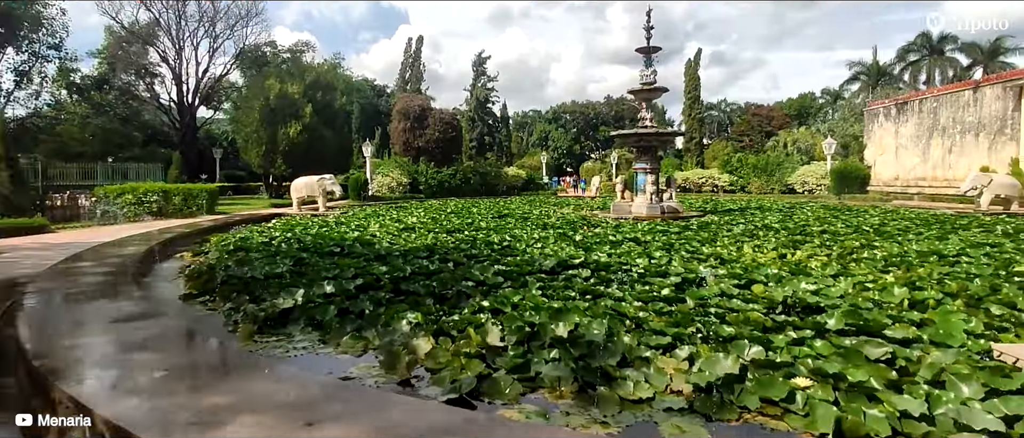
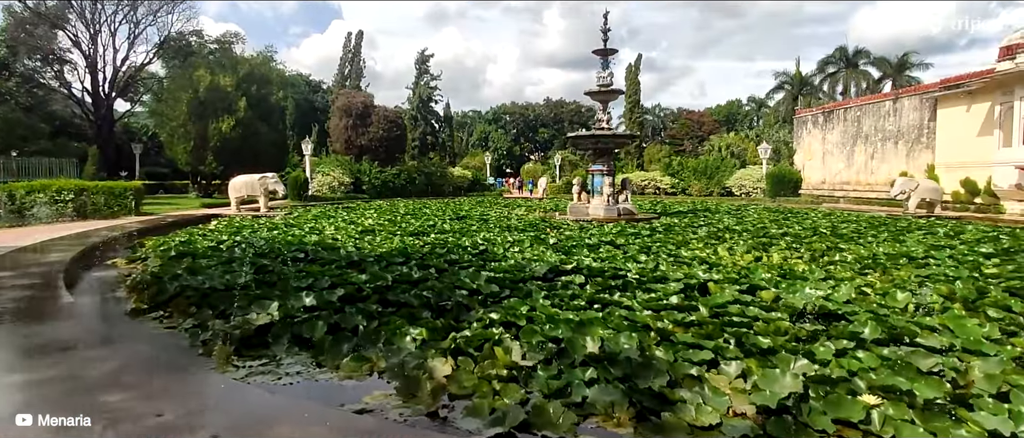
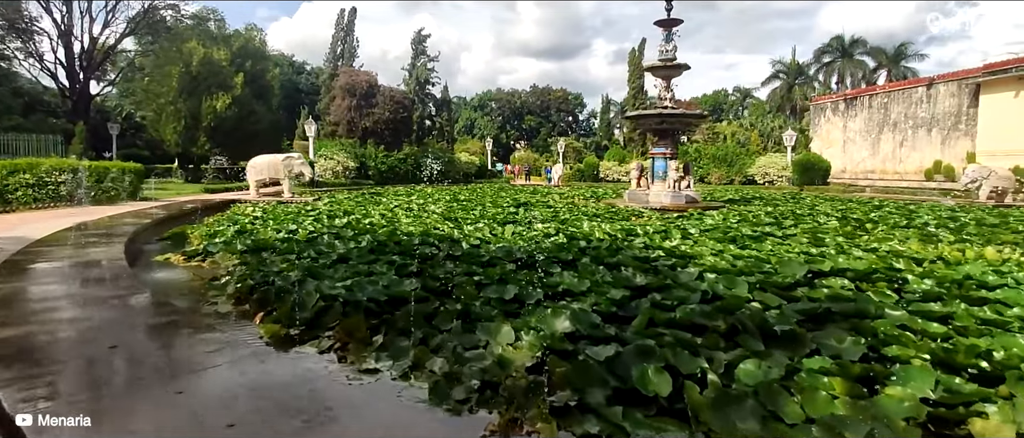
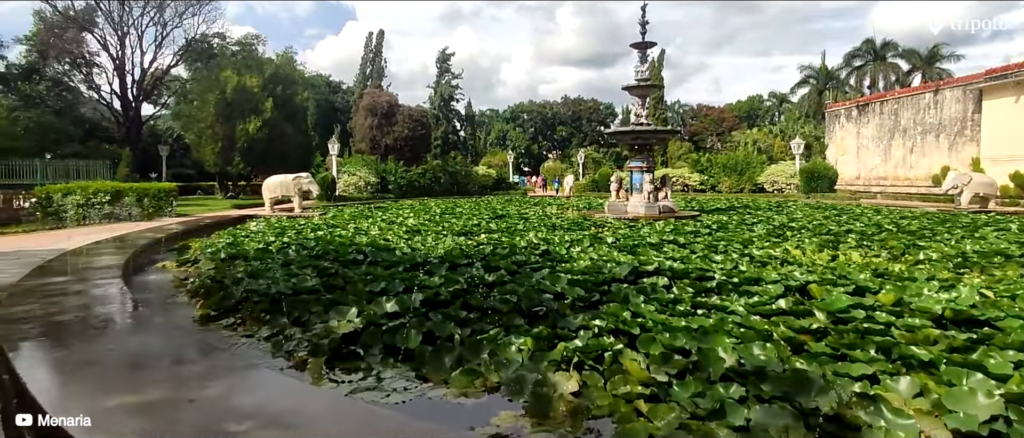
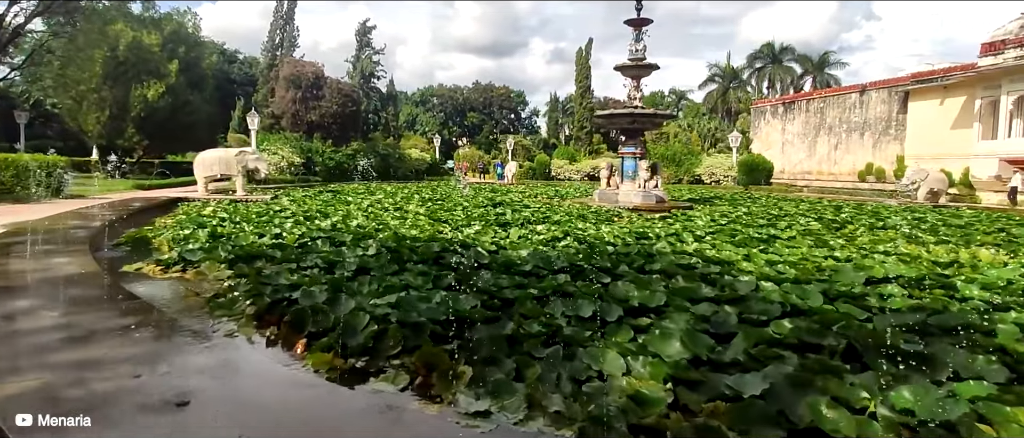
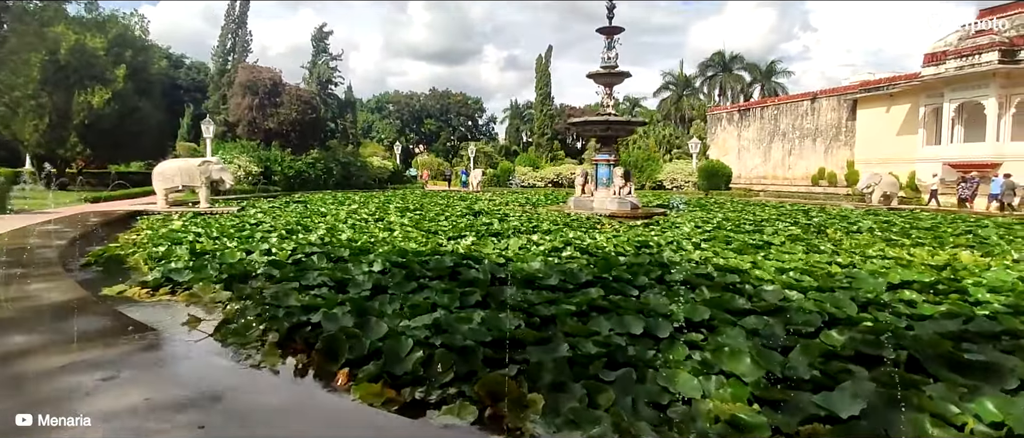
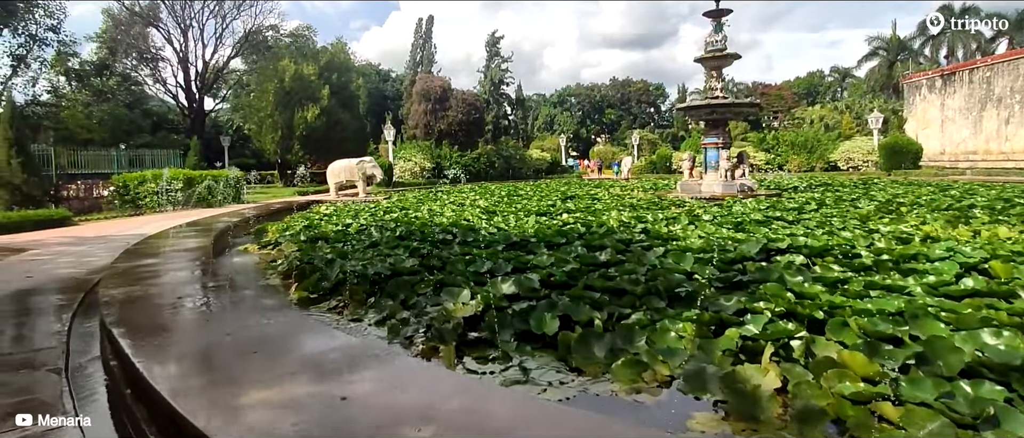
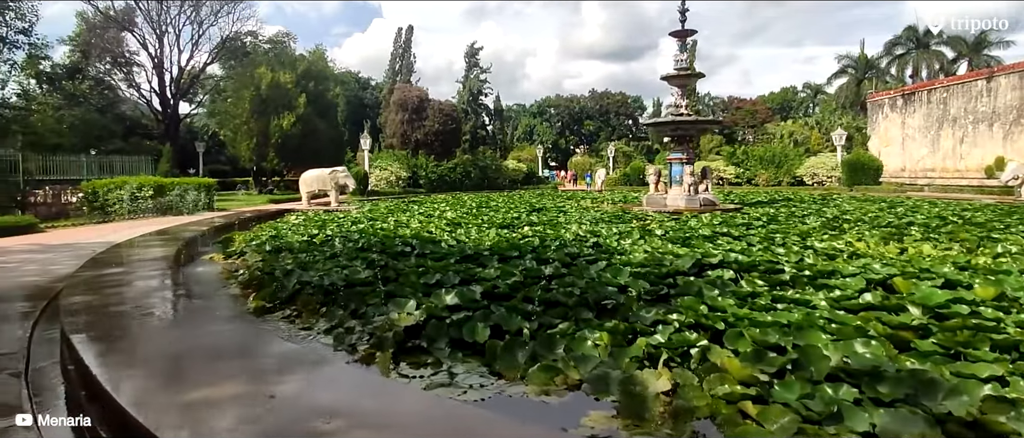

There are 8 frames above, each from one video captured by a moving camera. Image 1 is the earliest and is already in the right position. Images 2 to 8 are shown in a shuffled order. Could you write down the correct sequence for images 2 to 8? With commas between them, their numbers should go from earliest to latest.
2, 4, 8, 7, 3, 5, 6
